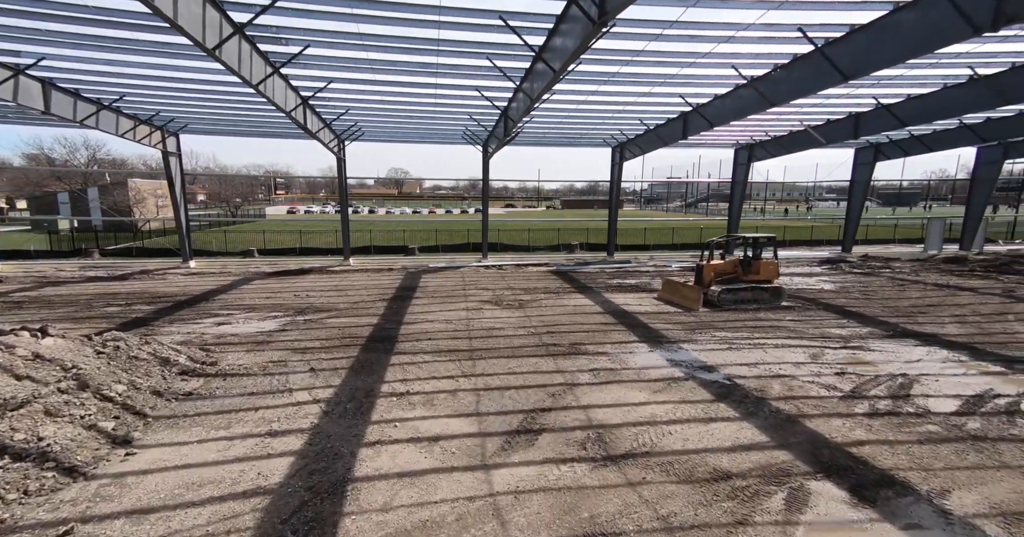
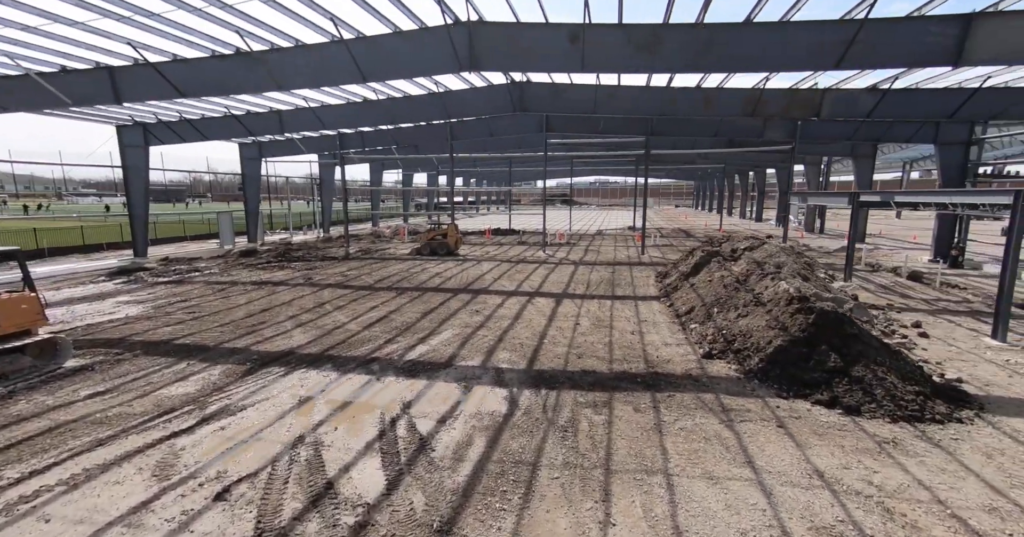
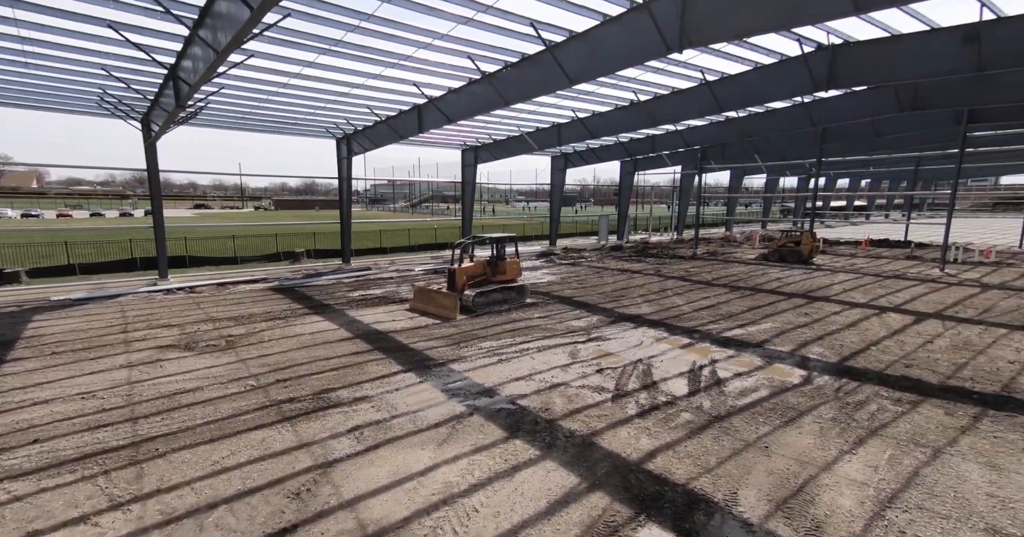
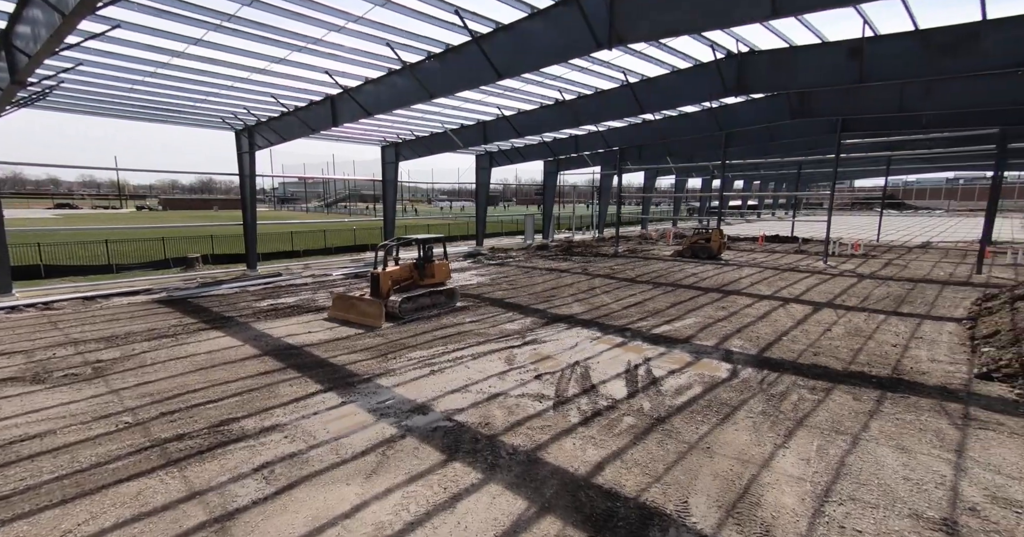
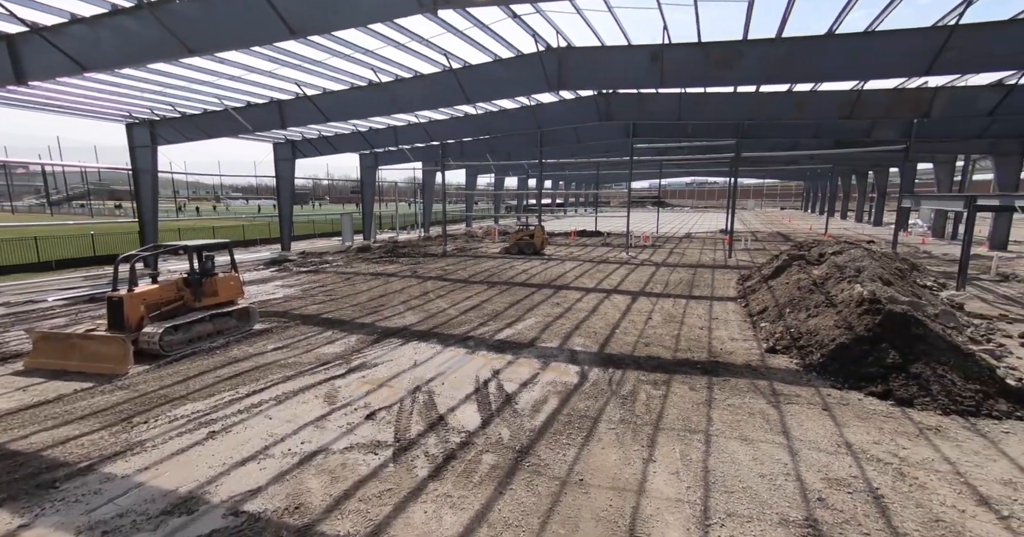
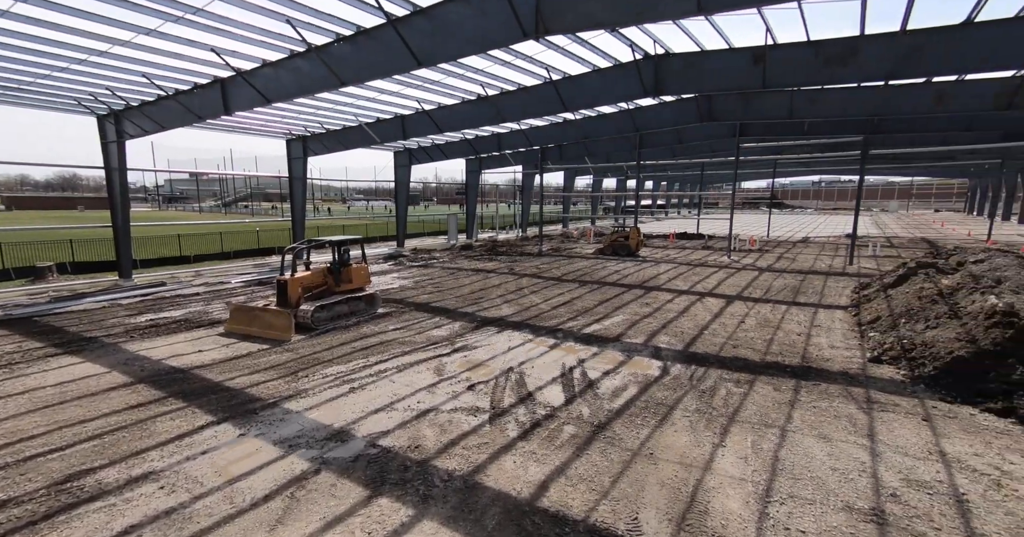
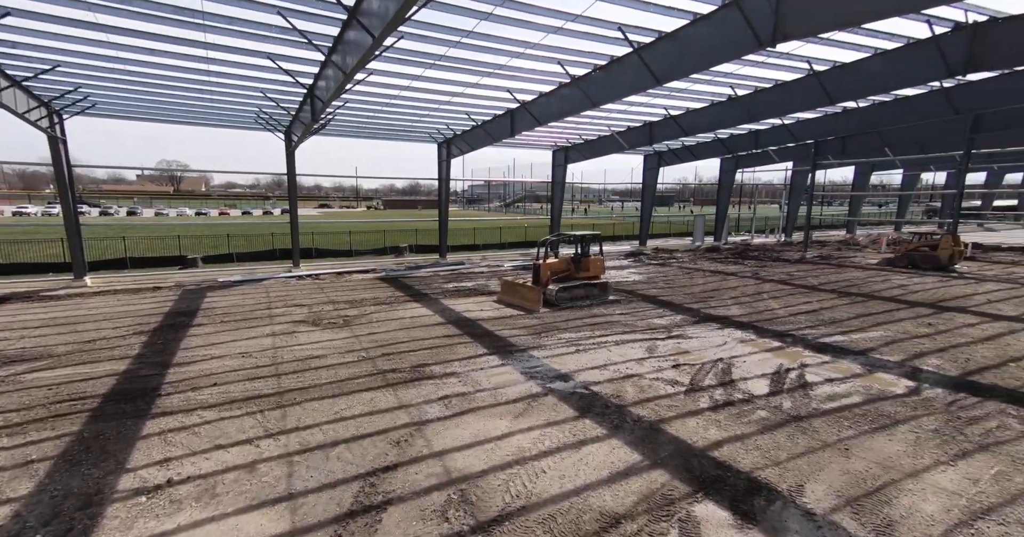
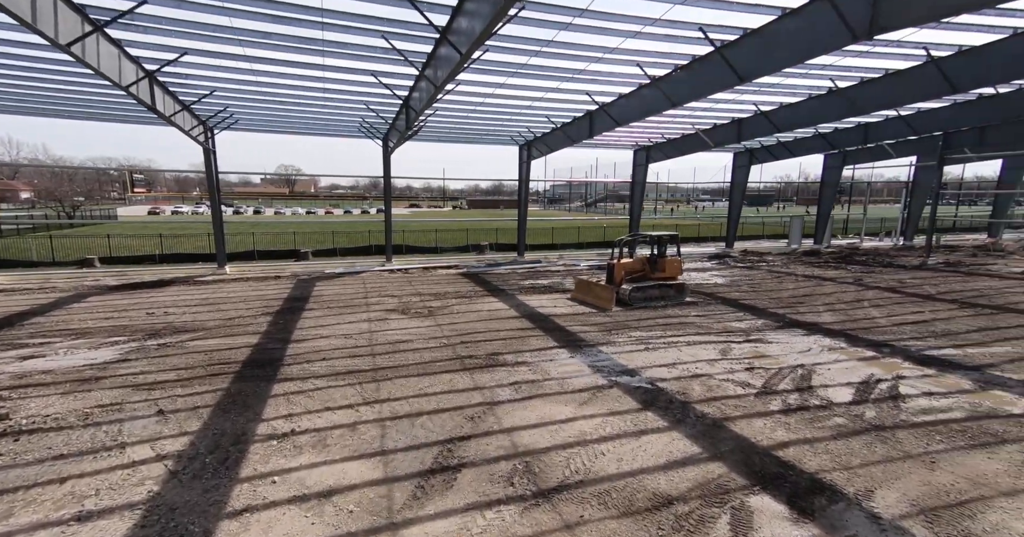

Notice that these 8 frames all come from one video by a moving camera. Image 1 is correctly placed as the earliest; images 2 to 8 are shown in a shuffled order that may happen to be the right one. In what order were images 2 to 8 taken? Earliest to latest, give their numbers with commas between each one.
8, 7, 3, 4, 6, 5, 2
